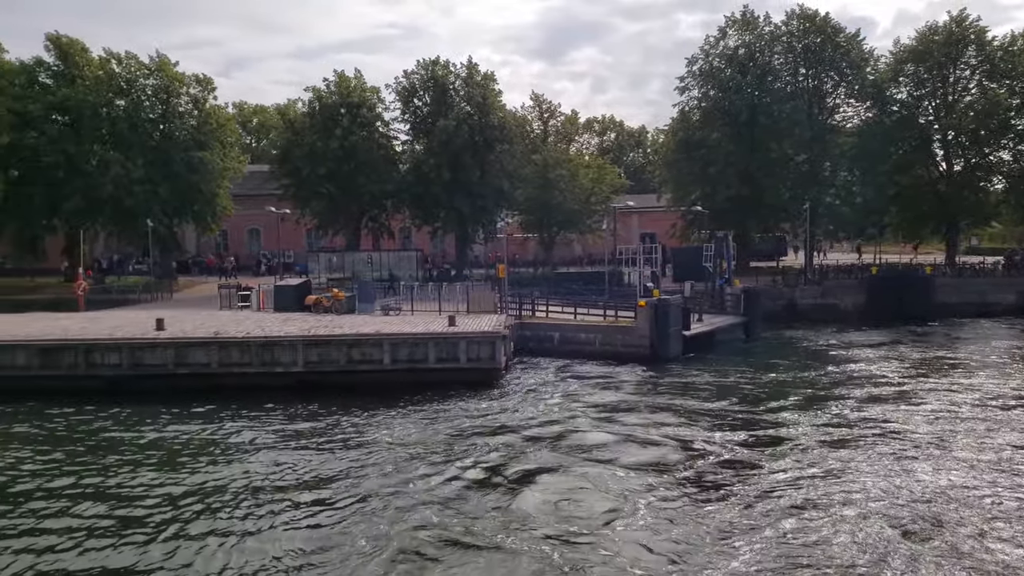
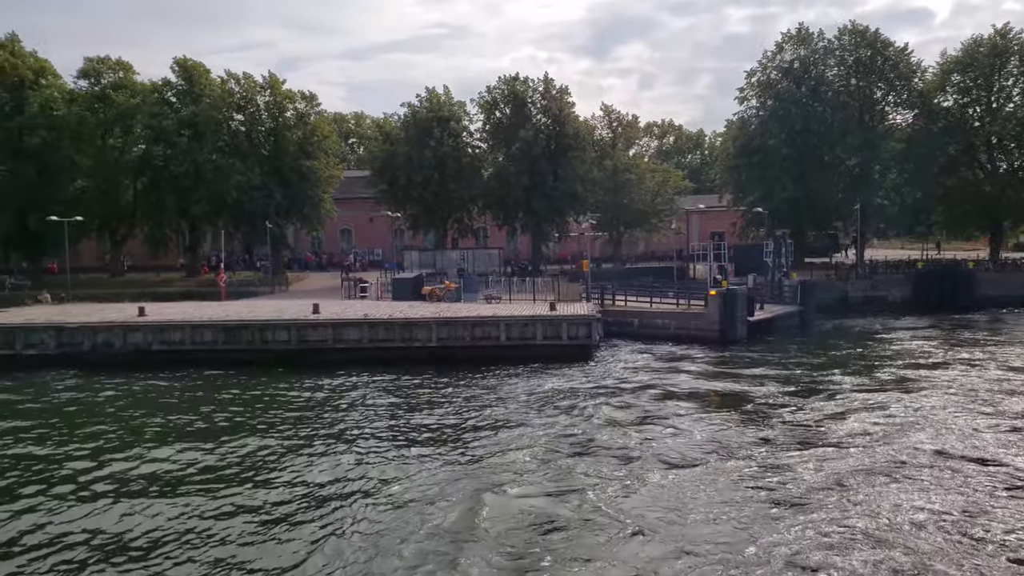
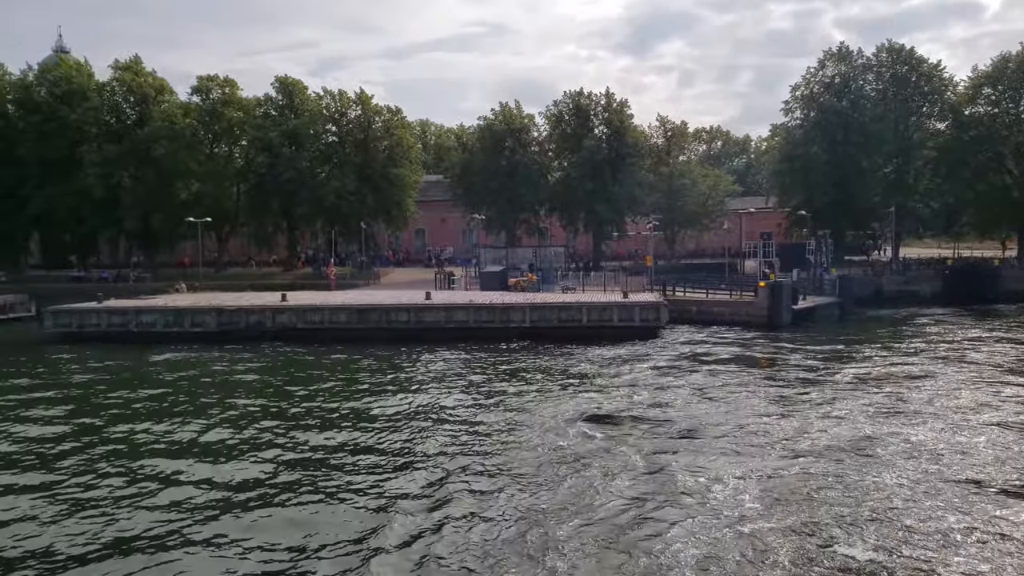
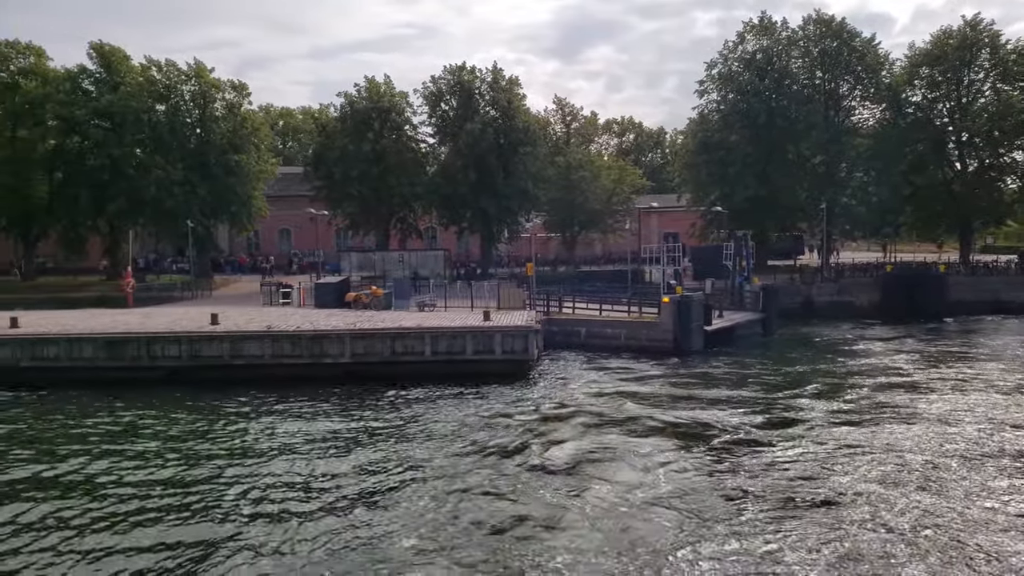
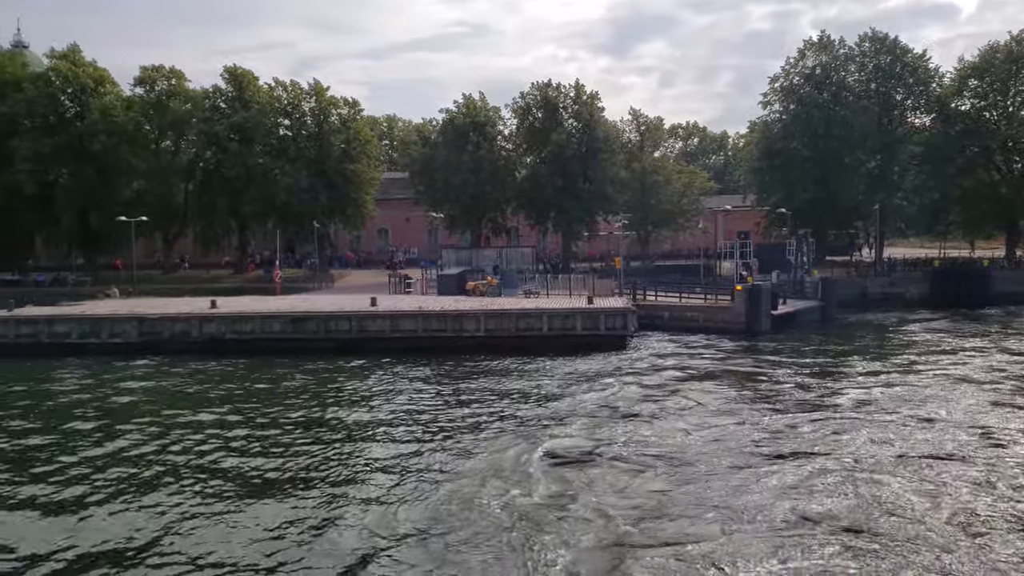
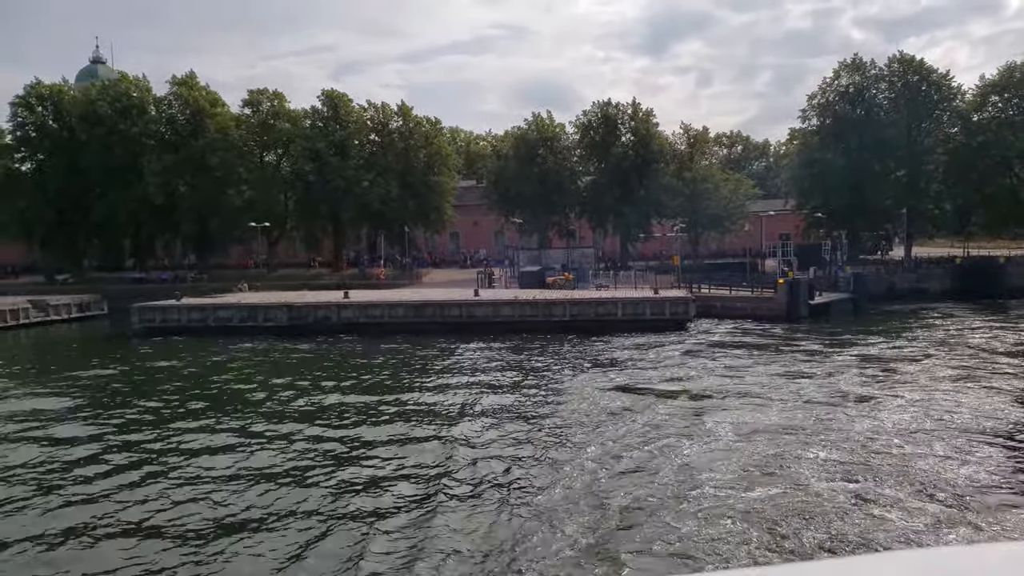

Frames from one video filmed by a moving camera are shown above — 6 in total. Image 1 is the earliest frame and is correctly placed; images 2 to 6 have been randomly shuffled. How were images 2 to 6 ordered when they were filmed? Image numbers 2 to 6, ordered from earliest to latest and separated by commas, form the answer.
4, 2, 5, 3, 6
